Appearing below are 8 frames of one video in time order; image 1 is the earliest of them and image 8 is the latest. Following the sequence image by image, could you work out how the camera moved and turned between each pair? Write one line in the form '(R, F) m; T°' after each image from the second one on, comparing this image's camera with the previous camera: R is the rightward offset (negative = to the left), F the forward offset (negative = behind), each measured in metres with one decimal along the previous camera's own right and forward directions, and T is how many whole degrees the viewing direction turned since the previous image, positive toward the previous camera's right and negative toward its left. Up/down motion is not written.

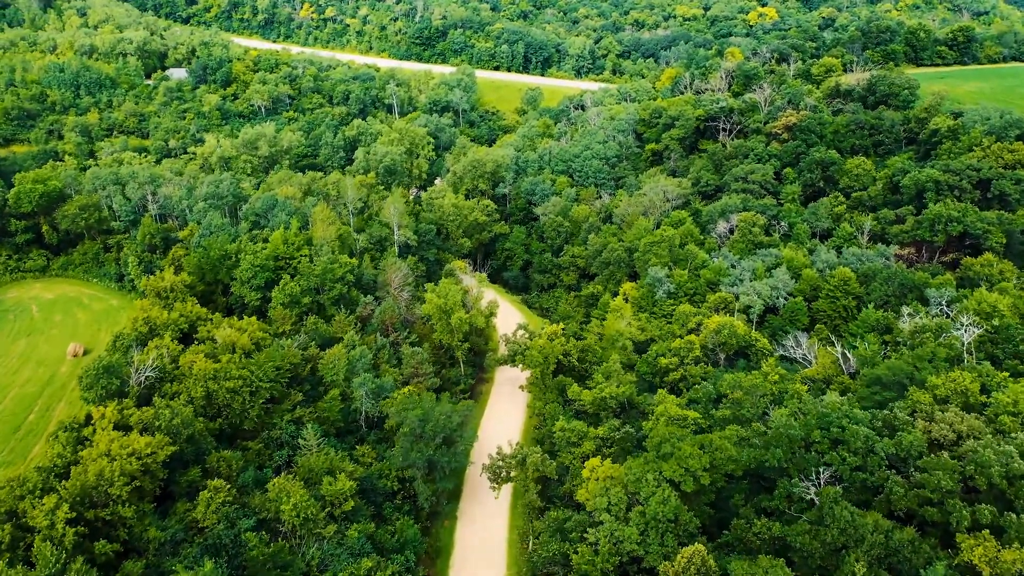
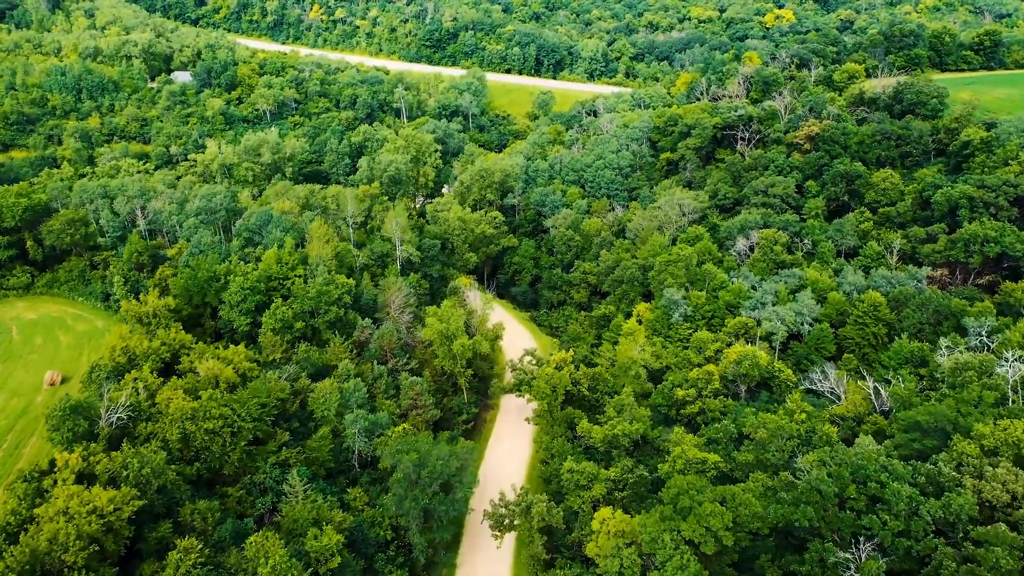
(+0.3, +3.9) m; -1°
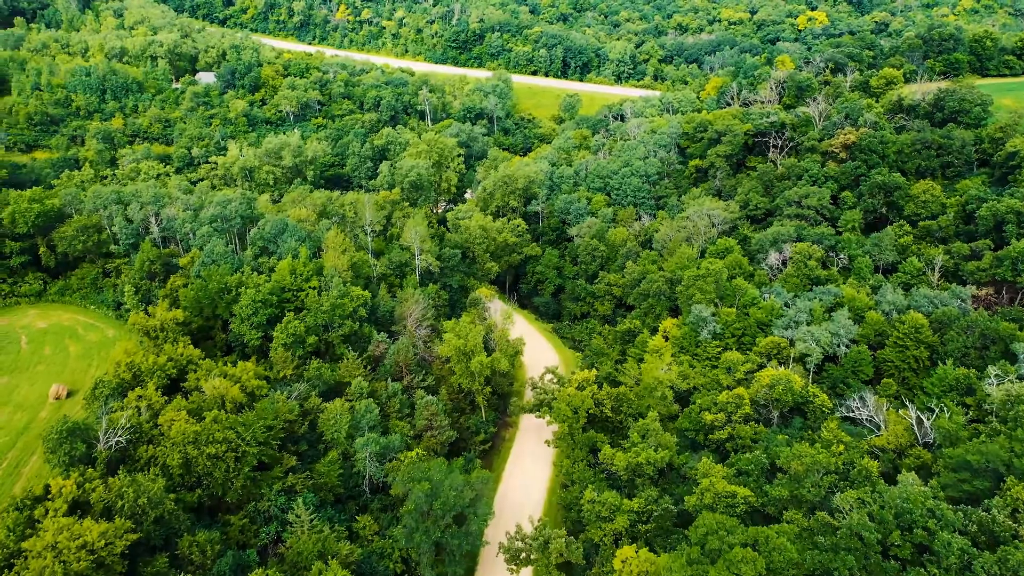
(+0.1, +2.5) m; -2°
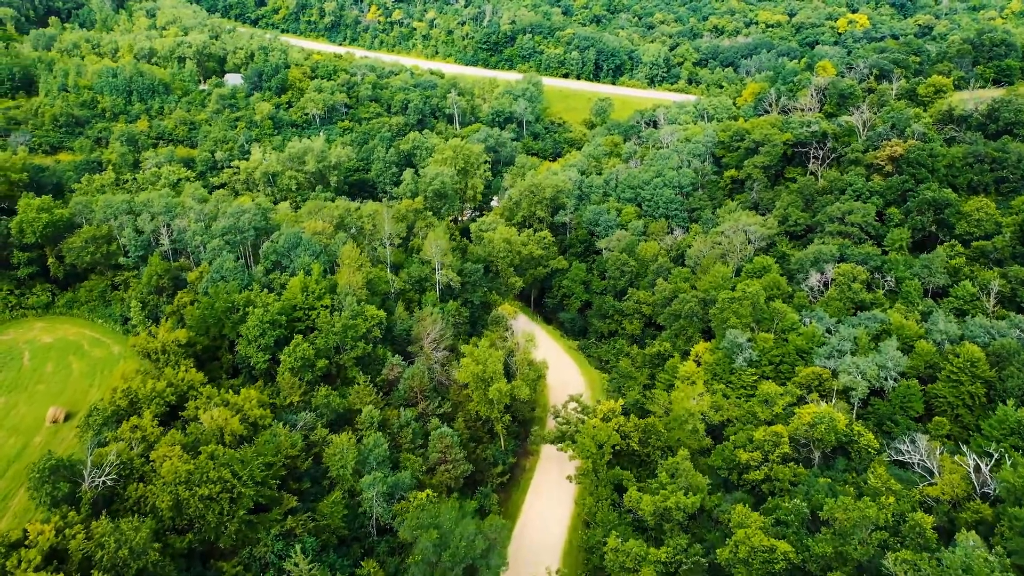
(+0.4, +3.5) m; -2°
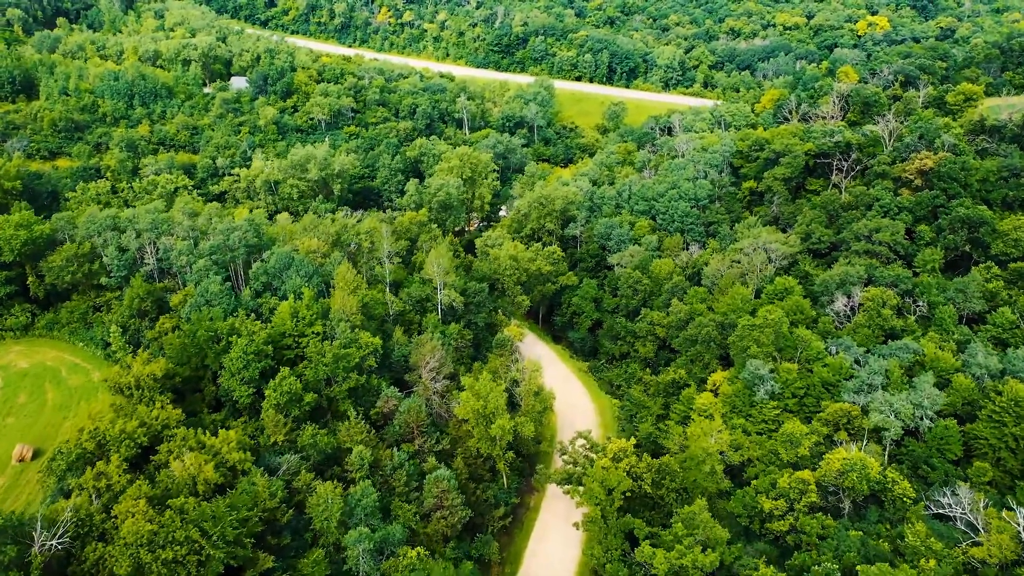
(+0.5, +4.0) m; -1°
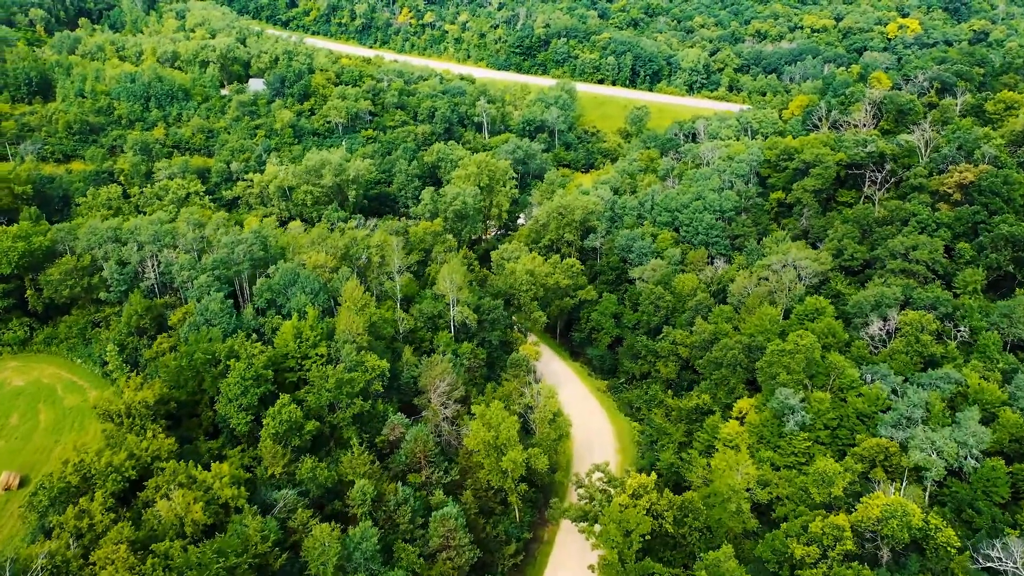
(+0.3, +3.0) m; -2°
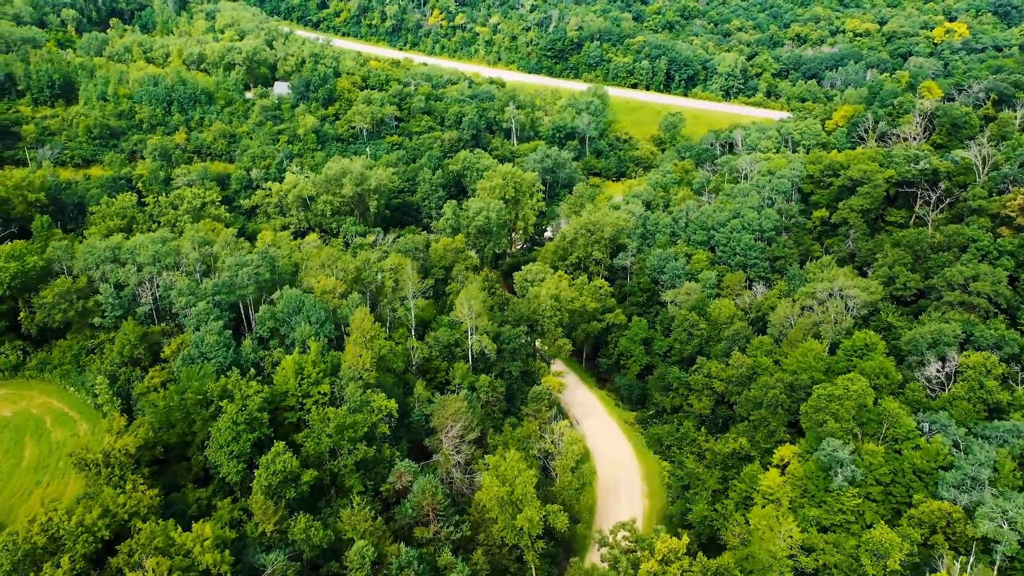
(+0.4, +4.5) m; -2°
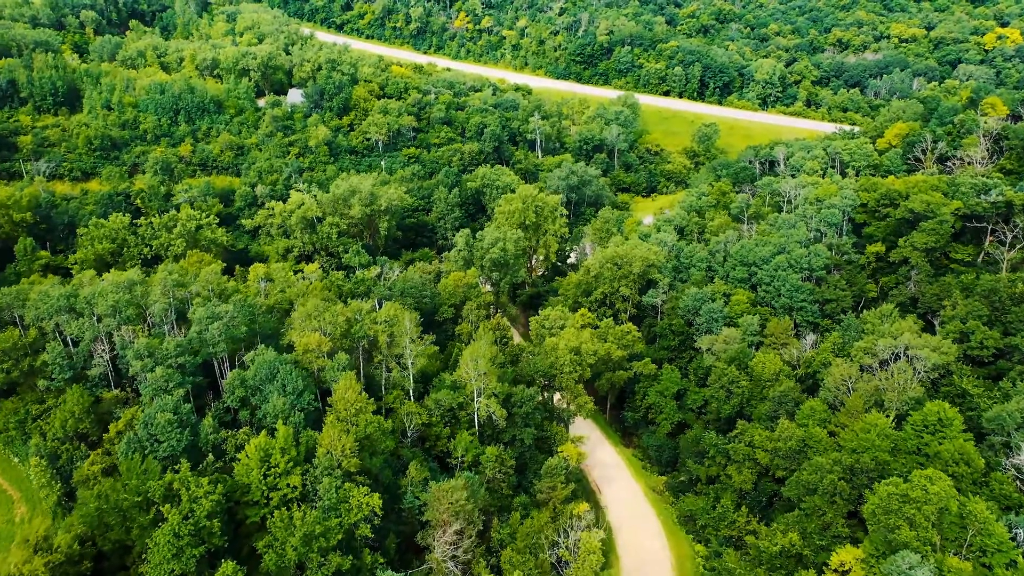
(+0.8, +8.0) m; -2°
